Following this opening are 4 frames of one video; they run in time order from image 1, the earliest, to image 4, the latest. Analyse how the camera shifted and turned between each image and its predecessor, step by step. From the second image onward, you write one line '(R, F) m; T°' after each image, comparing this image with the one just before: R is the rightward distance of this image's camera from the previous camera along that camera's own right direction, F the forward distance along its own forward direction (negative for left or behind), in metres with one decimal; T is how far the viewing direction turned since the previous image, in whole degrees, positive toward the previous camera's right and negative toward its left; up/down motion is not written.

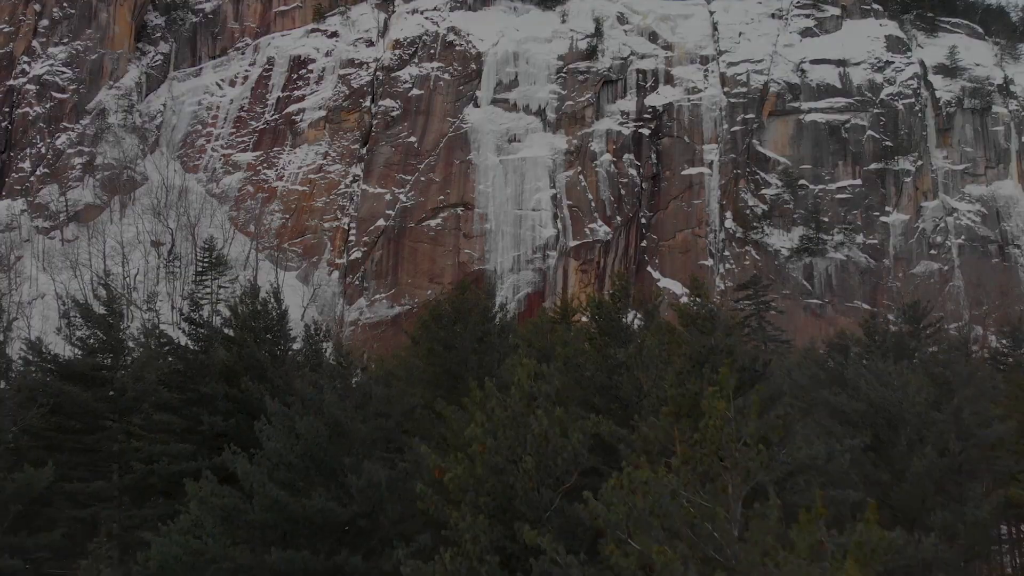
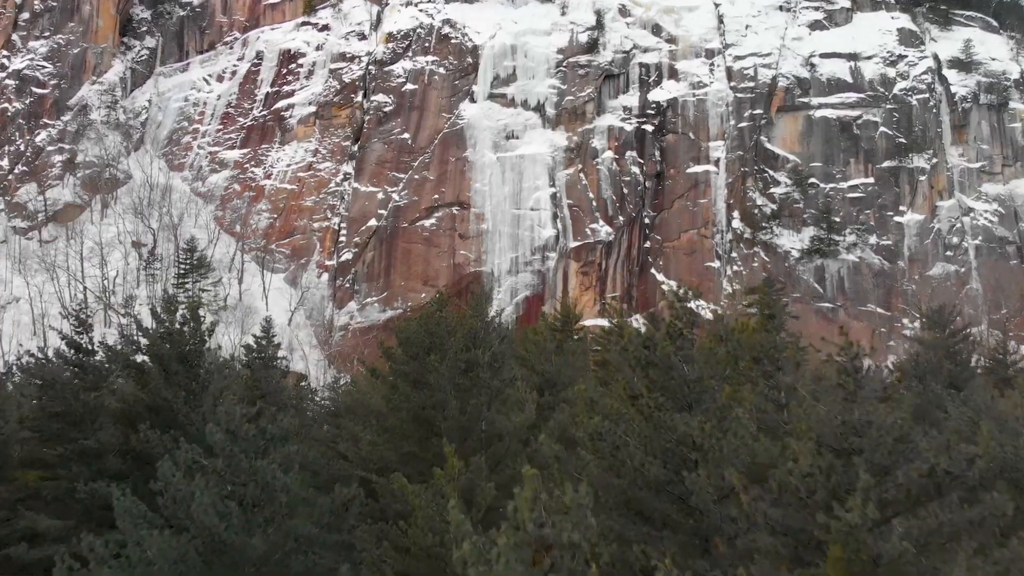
(0.0, +1.2) m; 0°
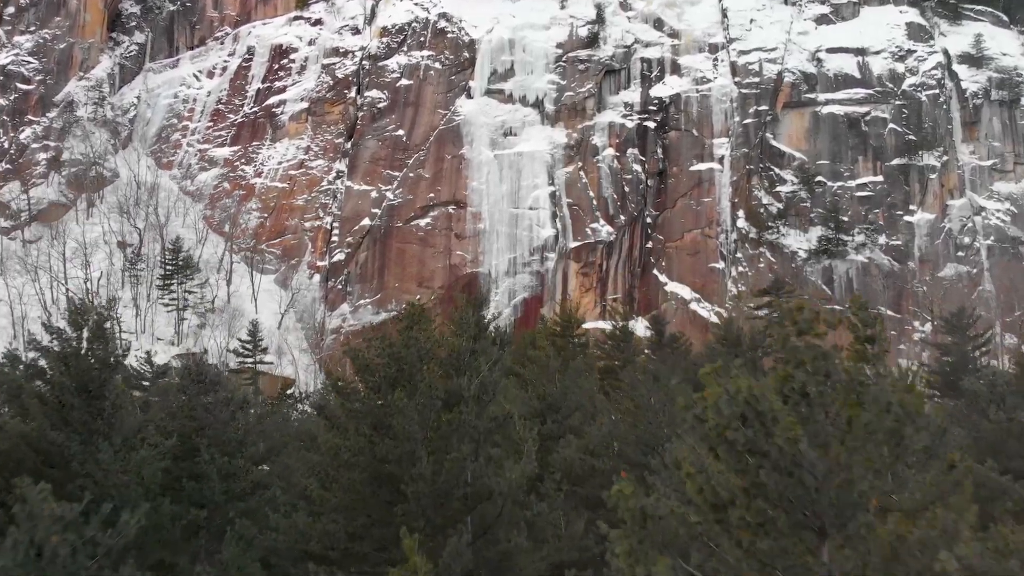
(0.0, +0.9) m; 0°
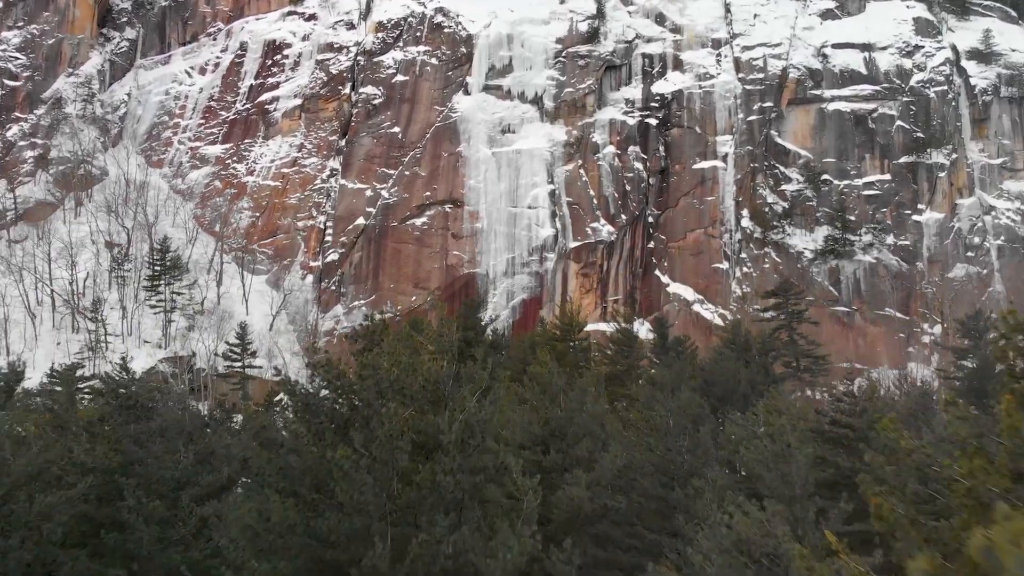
(0.0, +0.7) m; 0°
